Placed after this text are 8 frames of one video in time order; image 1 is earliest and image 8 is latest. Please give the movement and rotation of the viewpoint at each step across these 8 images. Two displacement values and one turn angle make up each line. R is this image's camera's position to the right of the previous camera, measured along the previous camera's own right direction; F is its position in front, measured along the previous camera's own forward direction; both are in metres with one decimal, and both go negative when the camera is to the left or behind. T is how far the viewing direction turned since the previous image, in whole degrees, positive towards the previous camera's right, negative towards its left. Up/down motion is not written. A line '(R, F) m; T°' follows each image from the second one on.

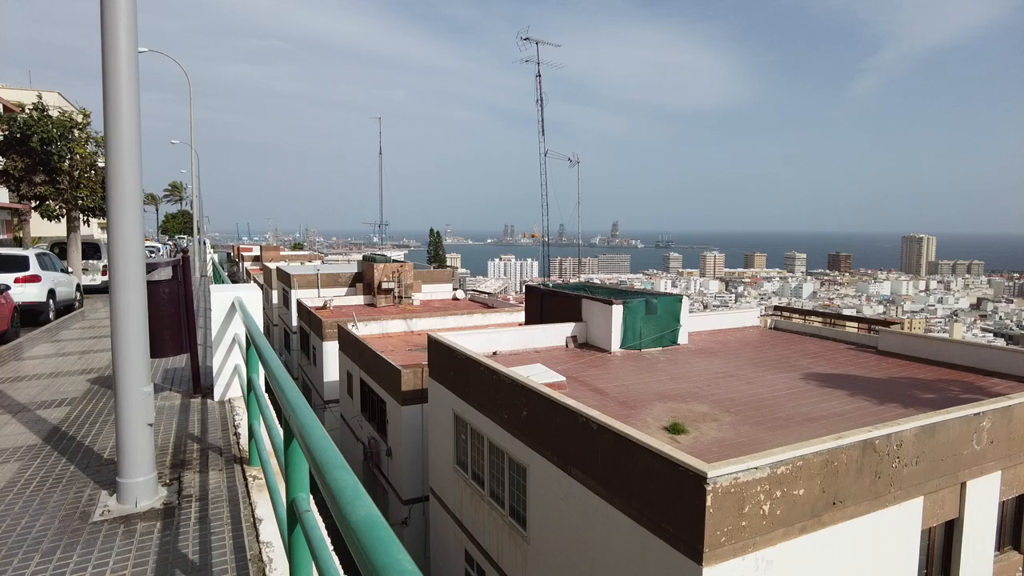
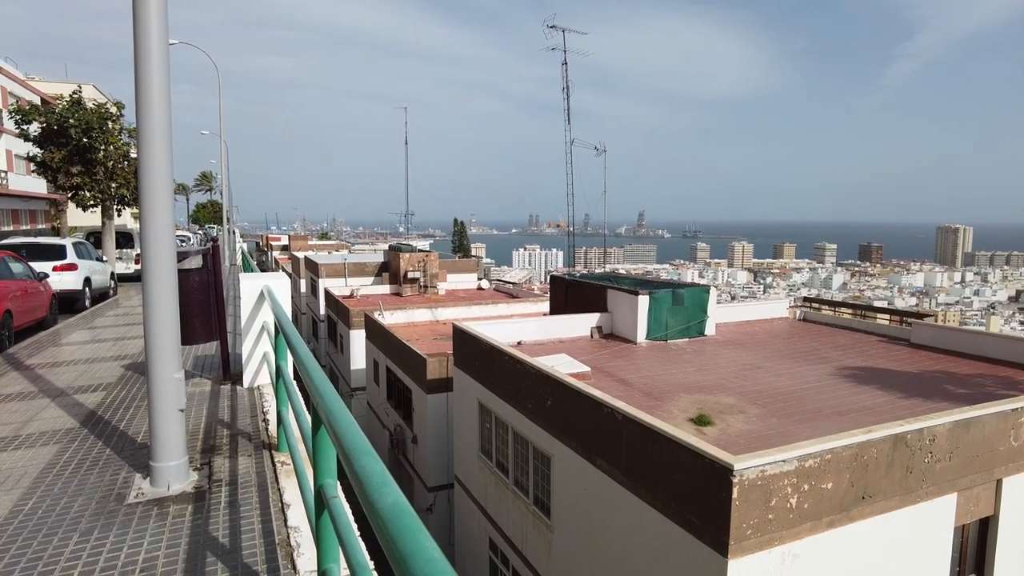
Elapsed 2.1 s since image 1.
(0.0, 0.0) m; -2°
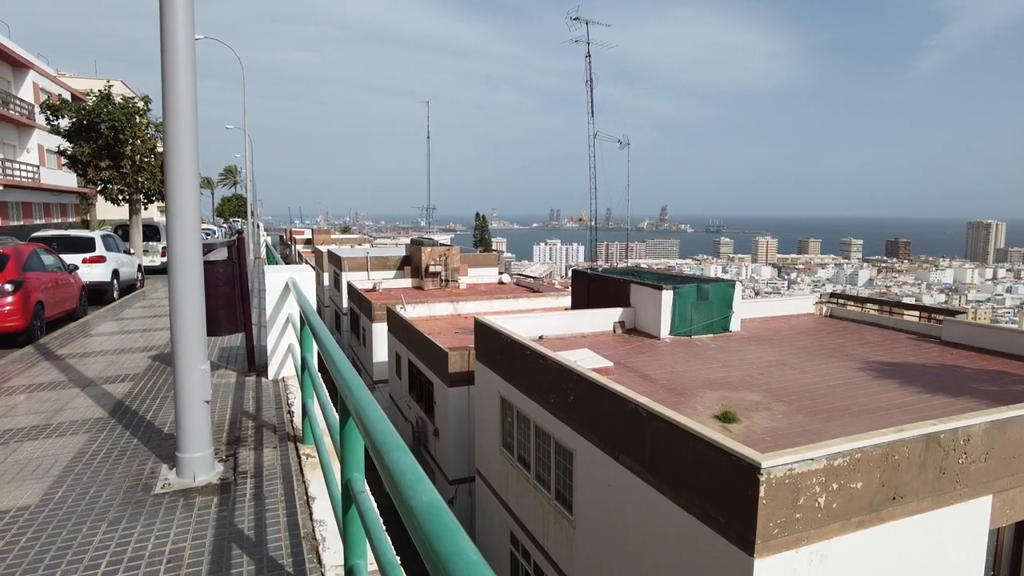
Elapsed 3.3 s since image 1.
(0.0, +0.1) m; -2°
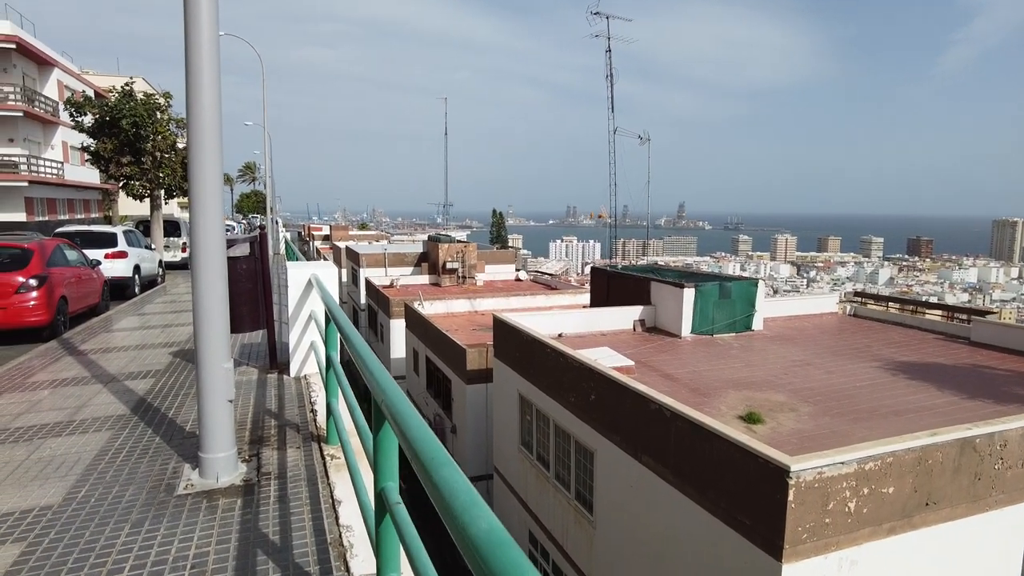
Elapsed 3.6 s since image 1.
(-0.1, +0.1) m; -1°
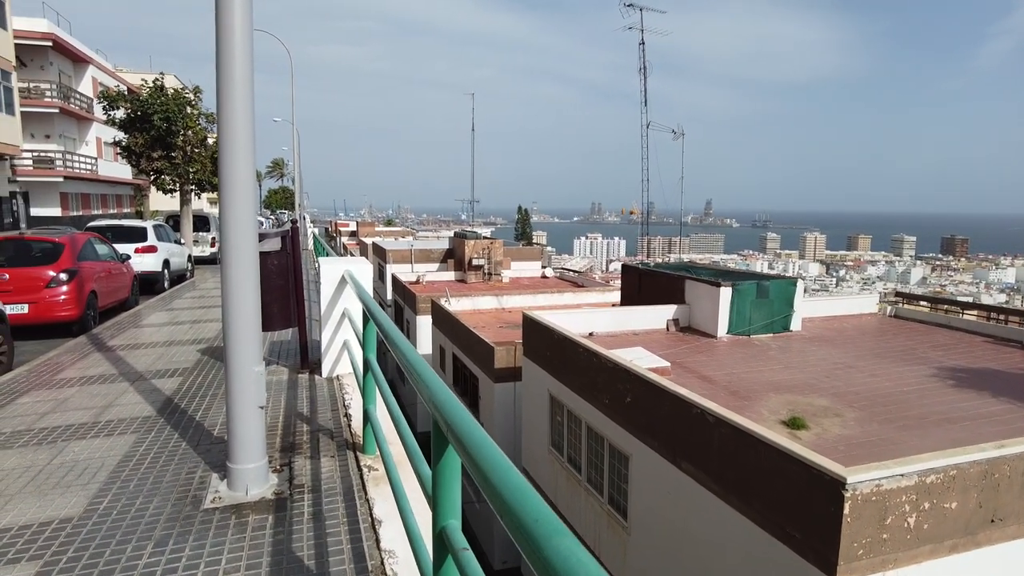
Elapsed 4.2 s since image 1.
(-0.1, +0.3) m; -2°
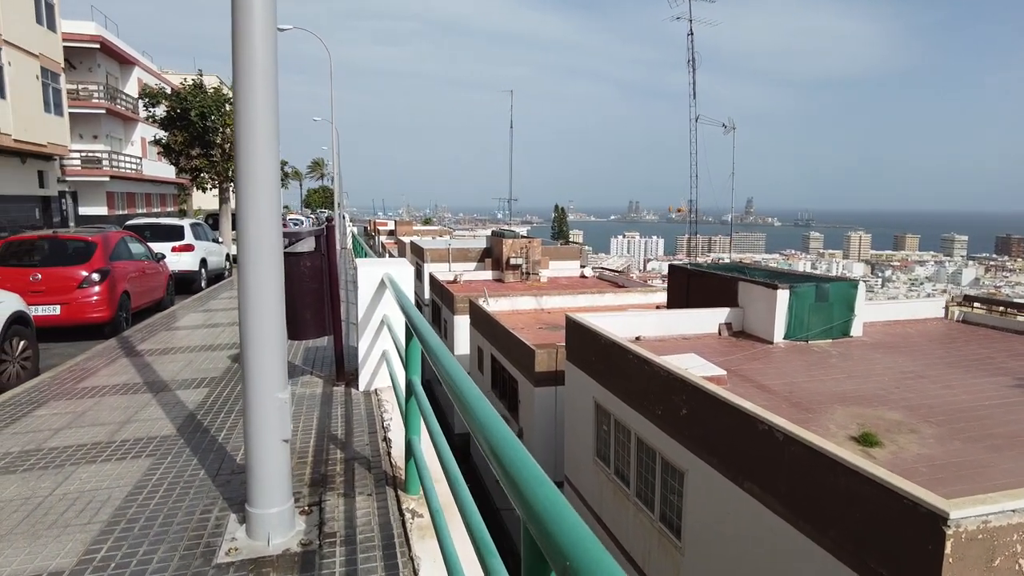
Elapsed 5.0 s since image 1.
(-0.1, +0.5) m; -3°
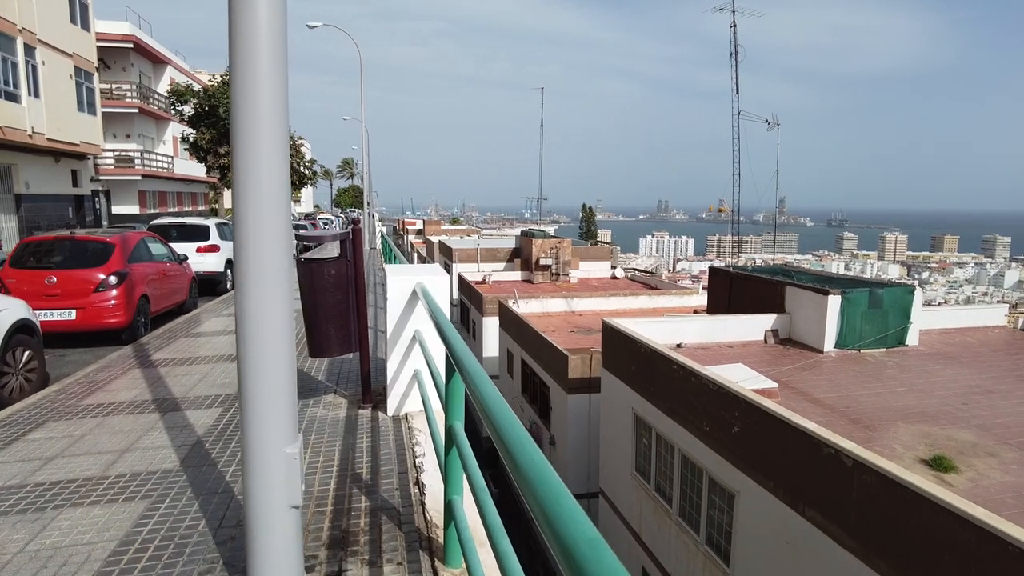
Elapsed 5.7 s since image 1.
(-0.1, +0.5) m; -2°
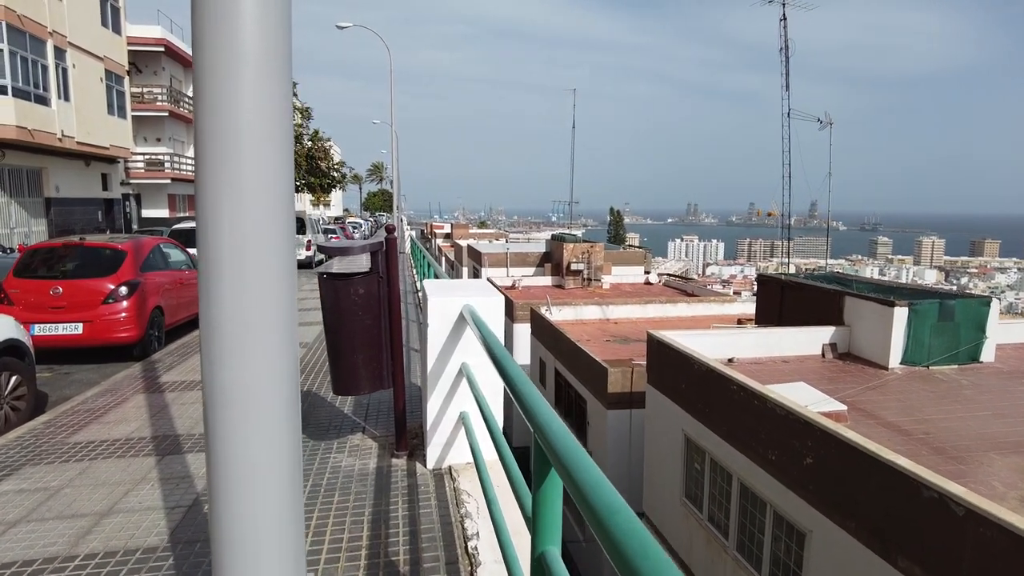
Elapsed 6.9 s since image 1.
(-0.2, +0.7) m; -2°
